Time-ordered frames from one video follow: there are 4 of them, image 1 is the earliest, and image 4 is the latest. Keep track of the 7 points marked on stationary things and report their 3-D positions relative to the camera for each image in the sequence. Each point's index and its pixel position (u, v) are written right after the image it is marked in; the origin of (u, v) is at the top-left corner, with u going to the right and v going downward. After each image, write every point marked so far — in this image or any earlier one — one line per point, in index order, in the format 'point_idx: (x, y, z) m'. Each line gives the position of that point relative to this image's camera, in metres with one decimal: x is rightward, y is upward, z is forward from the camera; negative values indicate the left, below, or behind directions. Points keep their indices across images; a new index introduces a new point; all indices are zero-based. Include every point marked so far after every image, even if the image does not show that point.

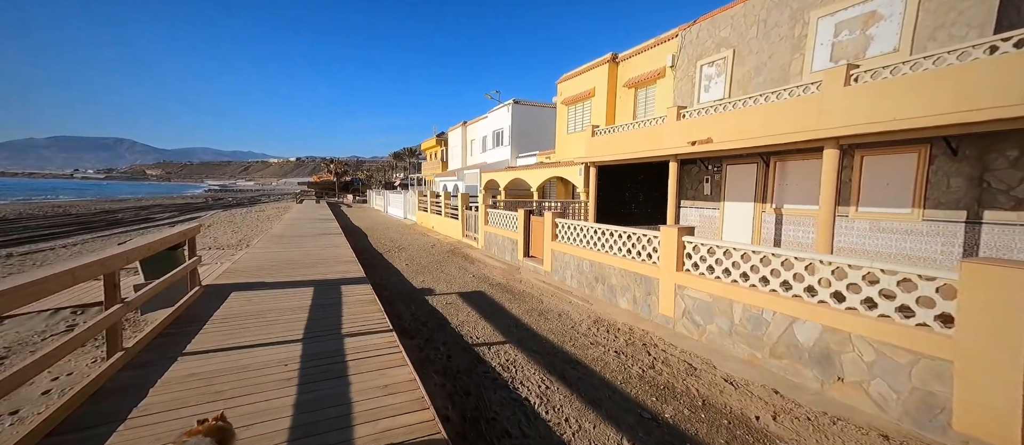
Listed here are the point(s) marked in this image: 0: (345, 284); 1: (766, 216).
0: (-2.8, -1.1, +6.2) m
1: (+6.4, +0.2, +9.1) m
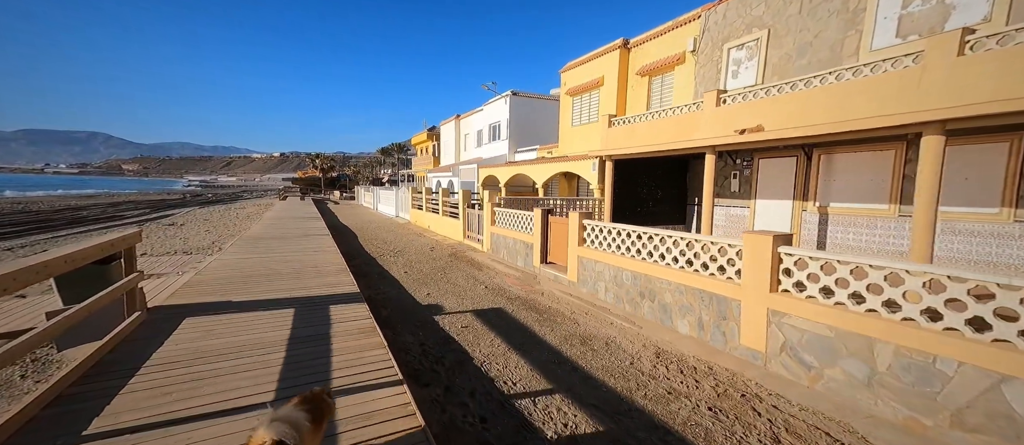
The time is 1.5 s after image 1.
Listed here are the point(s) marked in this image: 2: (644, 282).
0: (-2.4, -1.1, +5.0) m
1: (+6.7, +0.2, +8.1) m
2: (+1.8, -0.8, +4.9) m
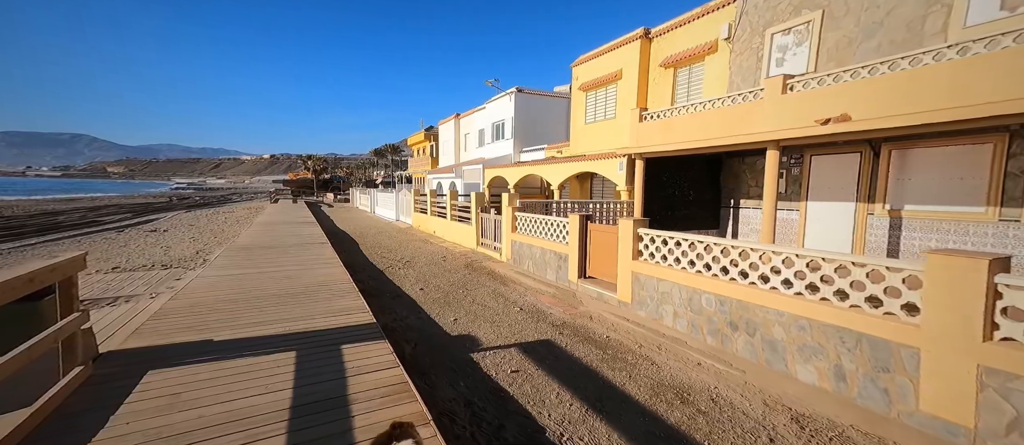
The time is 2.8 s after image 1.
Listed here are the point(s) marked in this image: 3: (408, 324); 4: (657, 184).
0: (-1.8, -1.3, +3.9) m
1: (+7.2, +0.1, +7.2) m
2: (+2.4, -0.9, +3.9) m
3: (-1.5, -1.4, +5.1) m
4: (+4.0, +1.1, +10.0) m
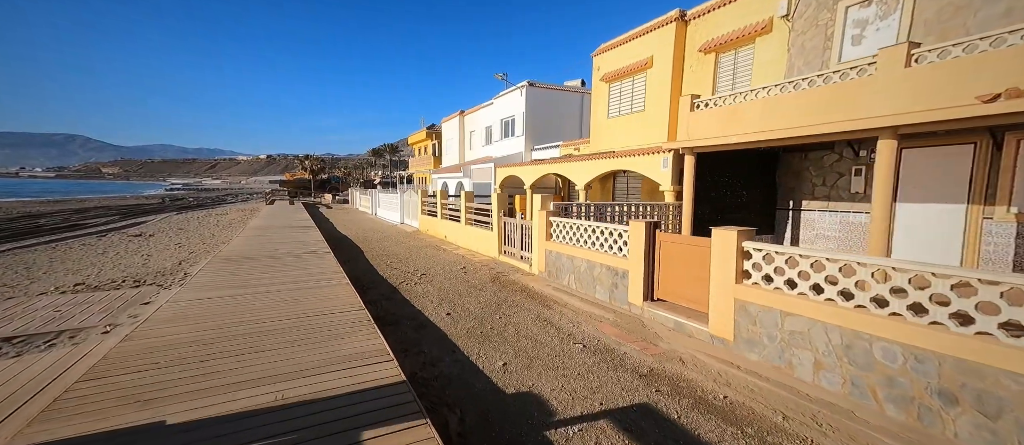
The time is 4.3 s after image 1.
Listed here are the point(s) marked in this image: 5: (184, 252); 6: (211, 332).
0: (-1.1, -1.4, +2.6) m
1: (+8.0, 0.0, +5.9) m
2: (+3.2, -1.1, +2.6) m
3: (-0.7, -1.6, +3.8) m
4: (+4.7, +1.0, +8.7) m
5: (-10.7, -1.0, +11.8) m
6: (-3.6, -1.3, +4.3) m
